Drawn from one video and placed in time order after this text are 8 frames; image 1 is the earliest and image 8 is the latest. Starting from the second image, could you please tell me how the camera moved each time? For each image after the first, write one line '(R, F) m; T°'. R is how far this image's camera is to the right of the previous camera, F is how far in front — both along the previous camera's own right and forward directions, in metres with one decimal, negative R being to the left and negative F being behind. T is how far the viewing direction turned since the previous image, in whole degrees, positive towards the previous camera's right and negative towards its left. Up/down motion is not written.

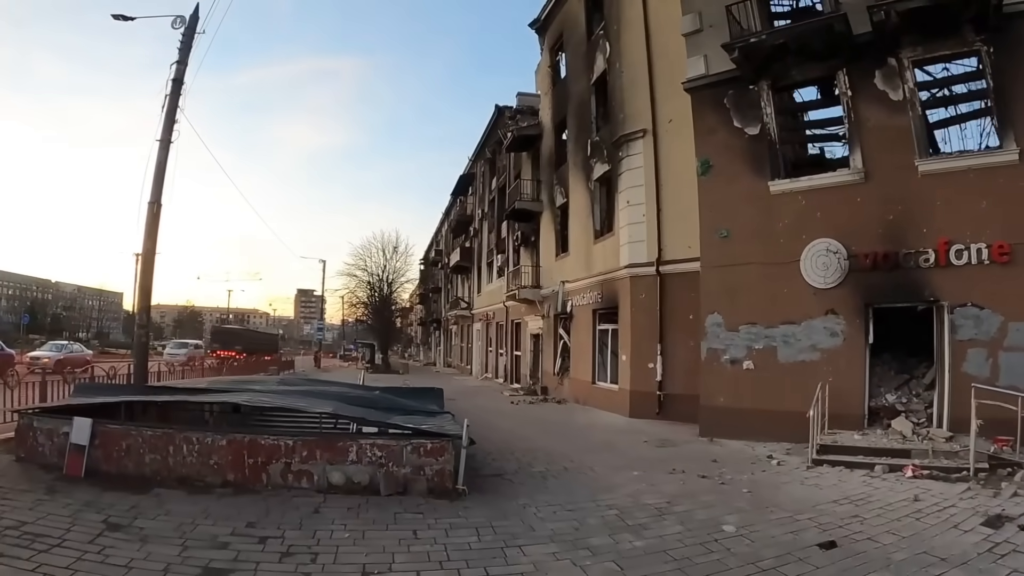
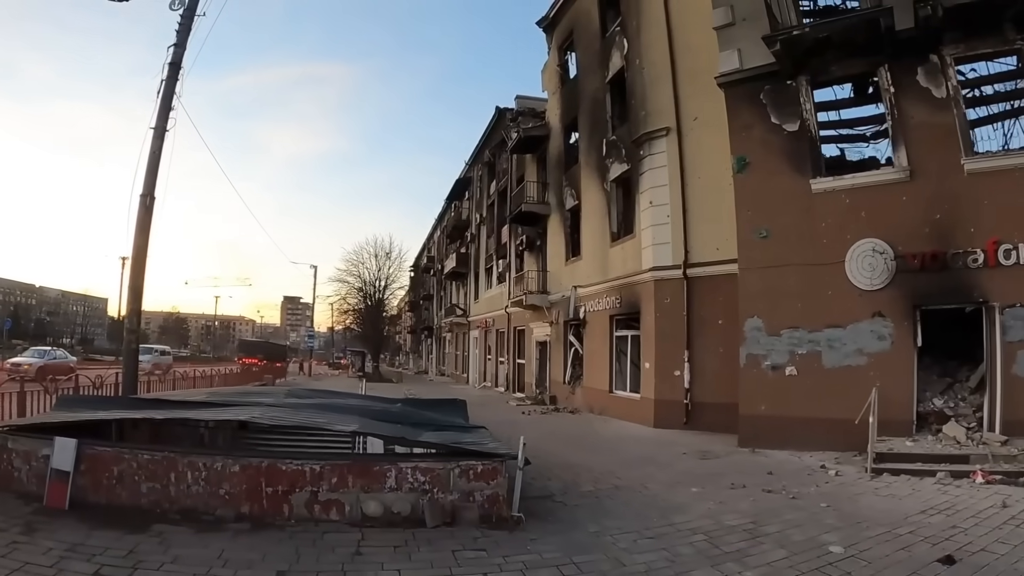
(-1.0, +0.7) m; +3°
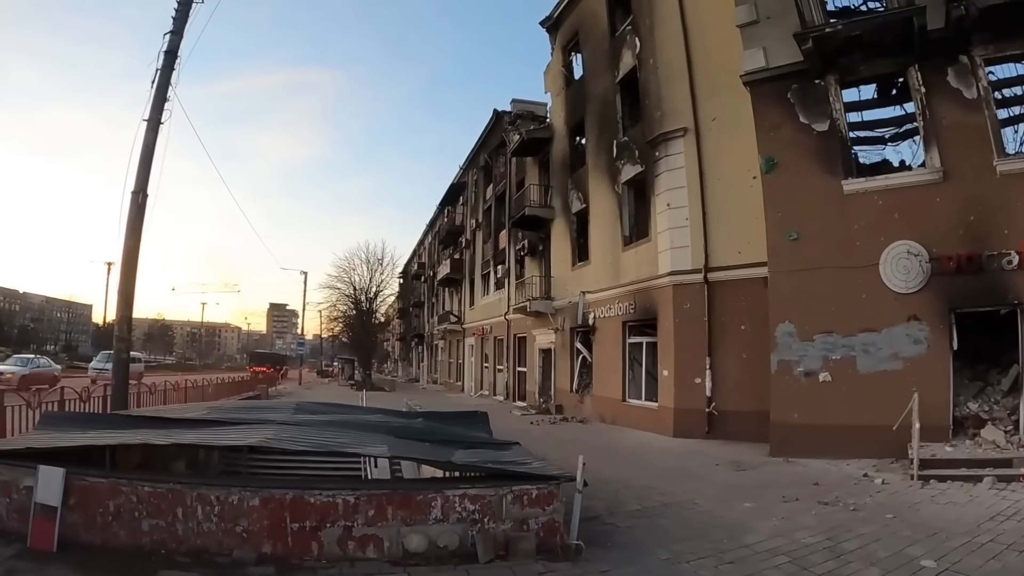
(-0.8, +0.5) m; +3°
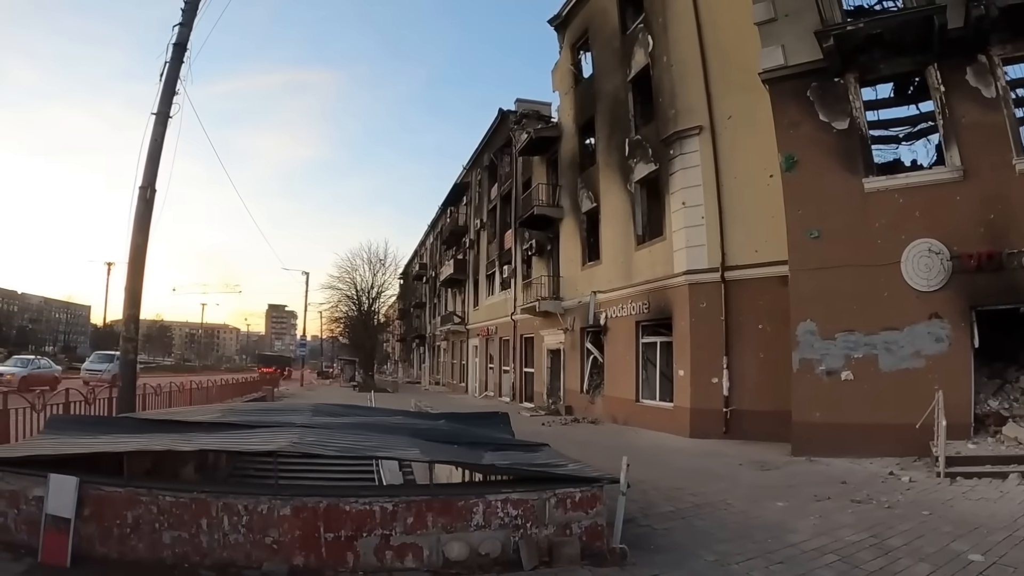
(-0.5, +0.1) m; +1°
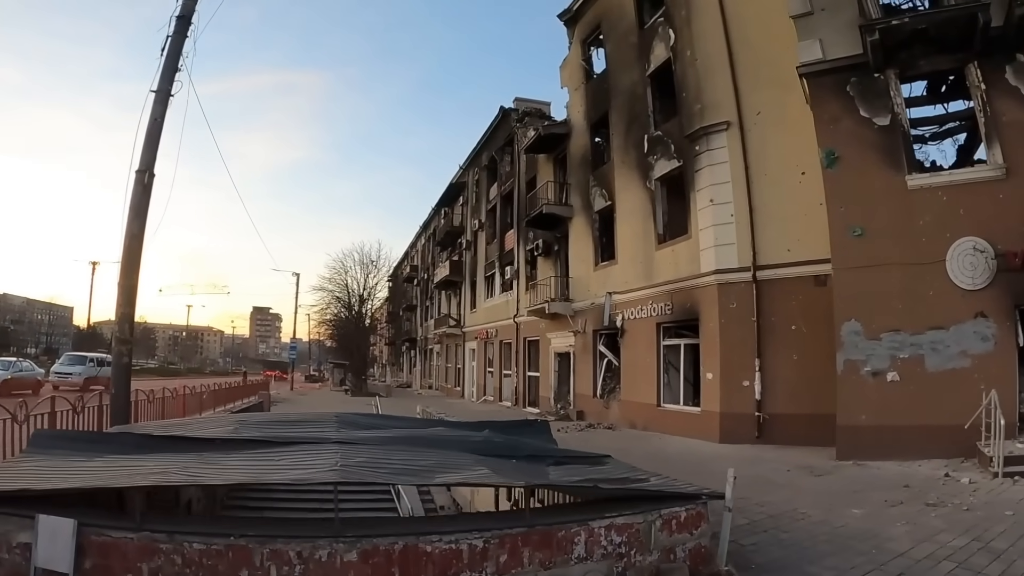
(-1.2, +0.6) m; +3°
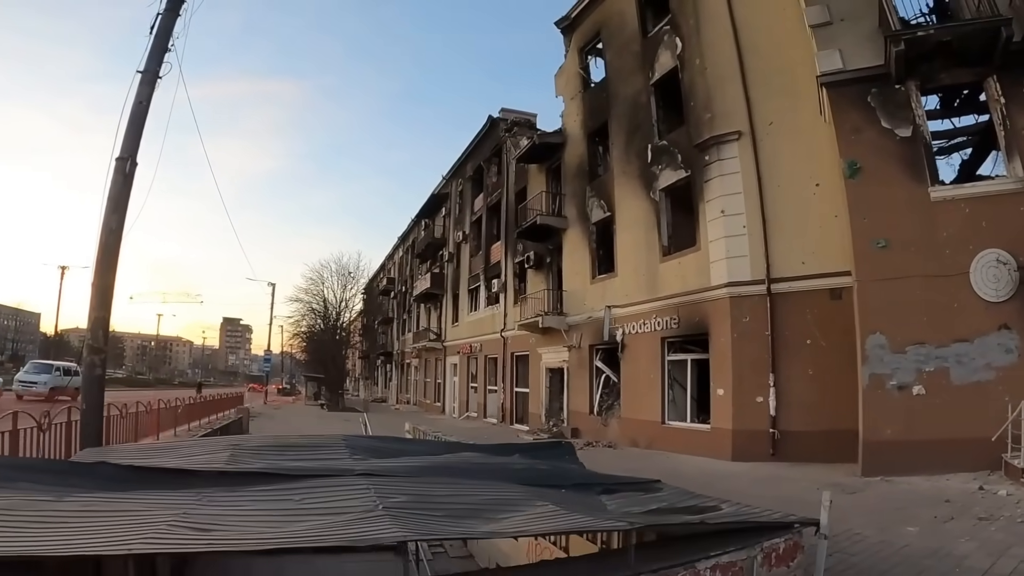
(-1.0, +0.7) m; +4°
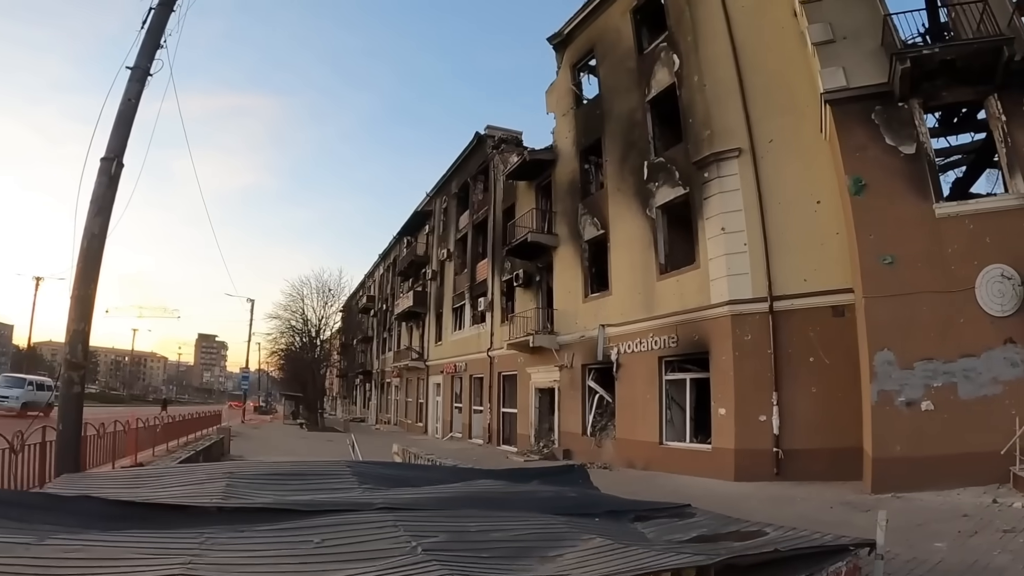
(-0.6, +0.4) m; +3°
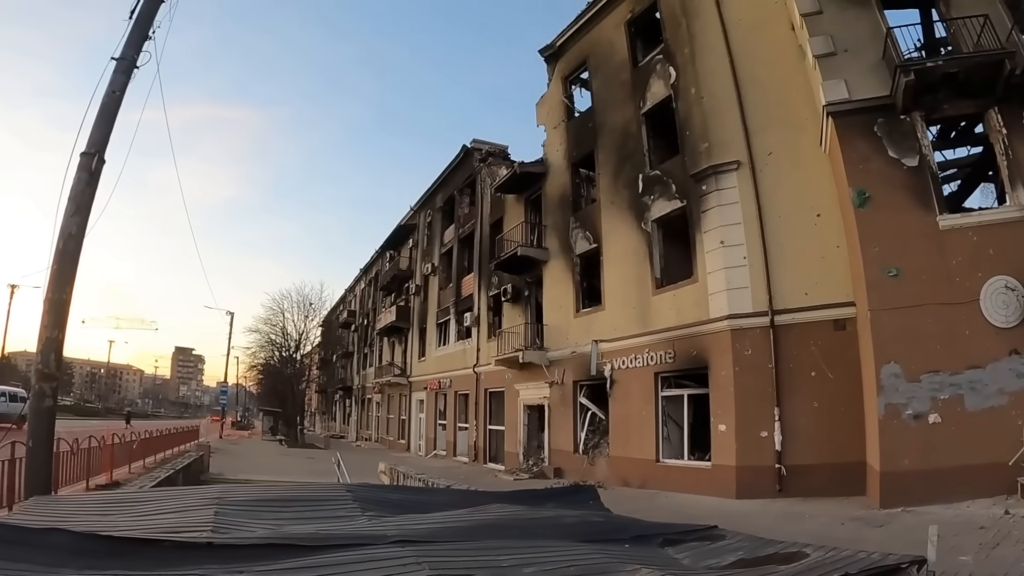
(-0.5, +0.4) m; +3°
